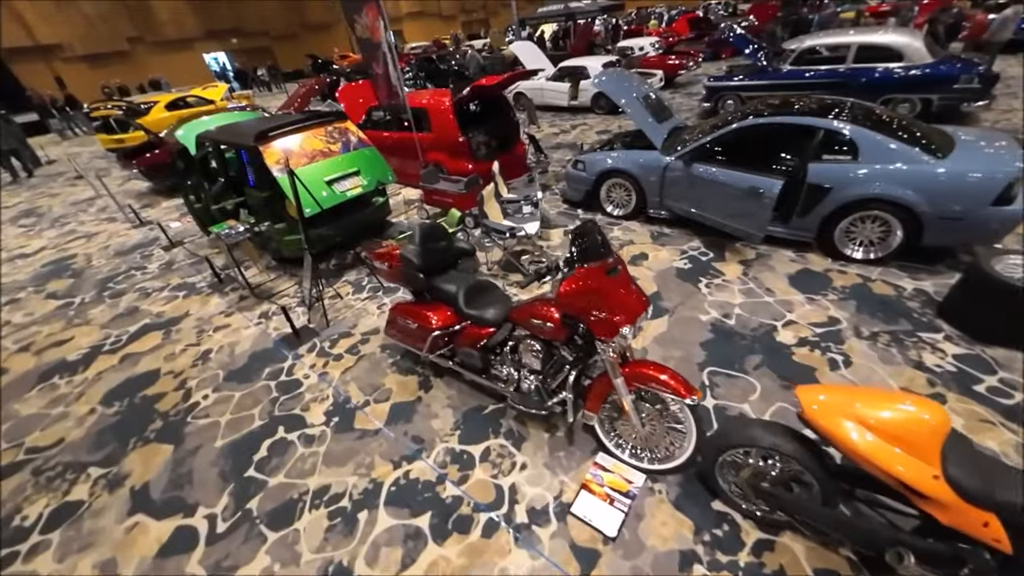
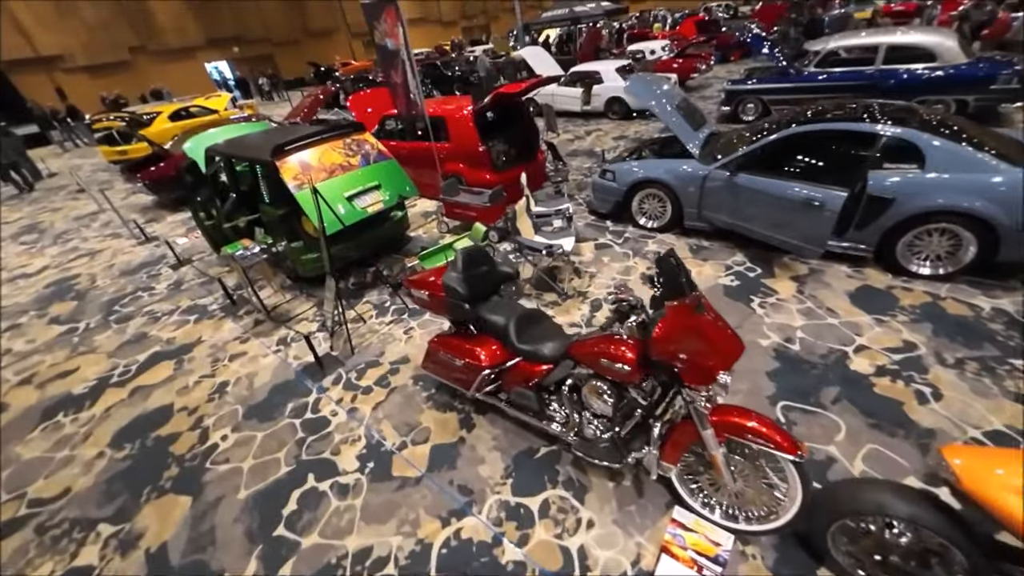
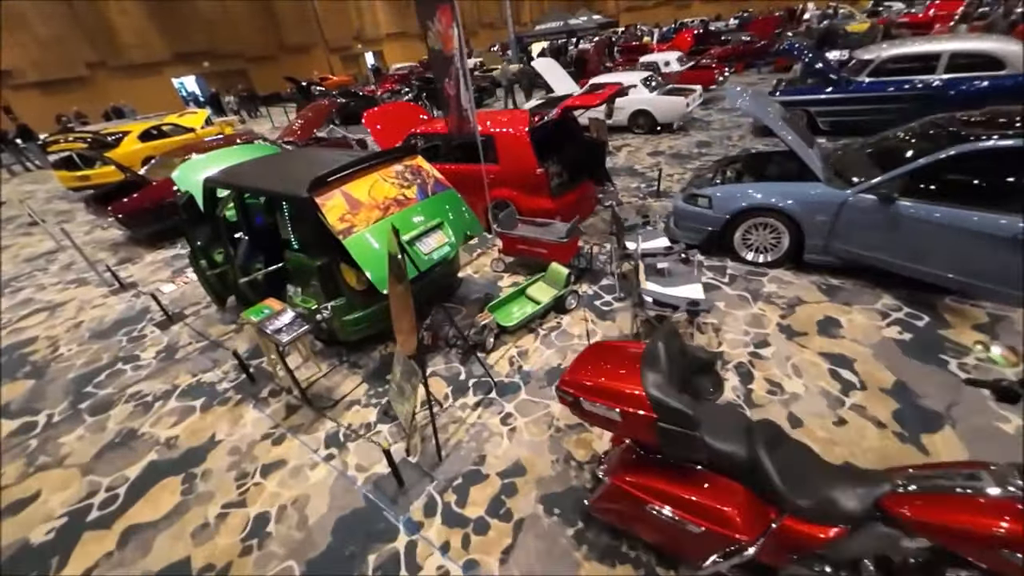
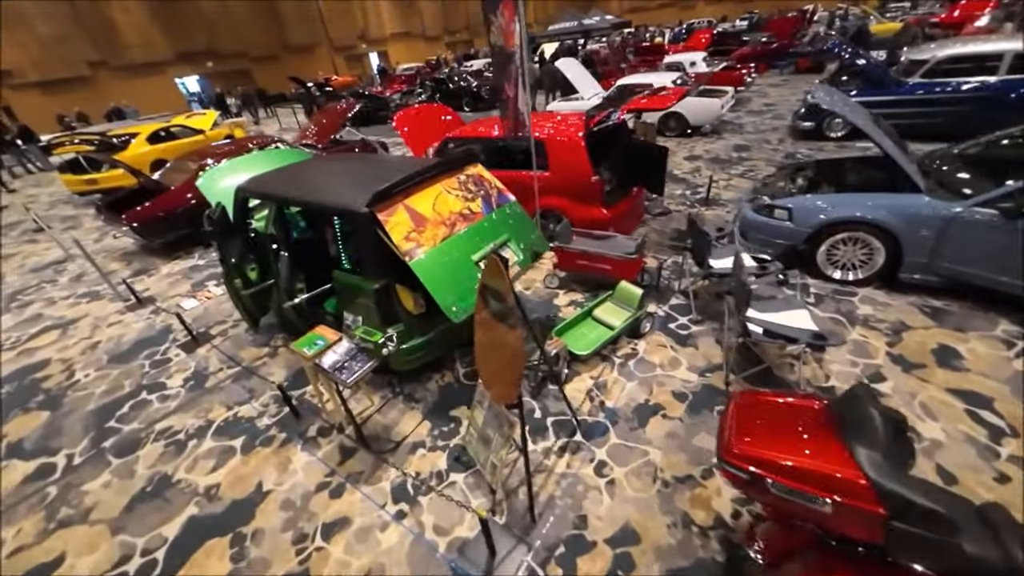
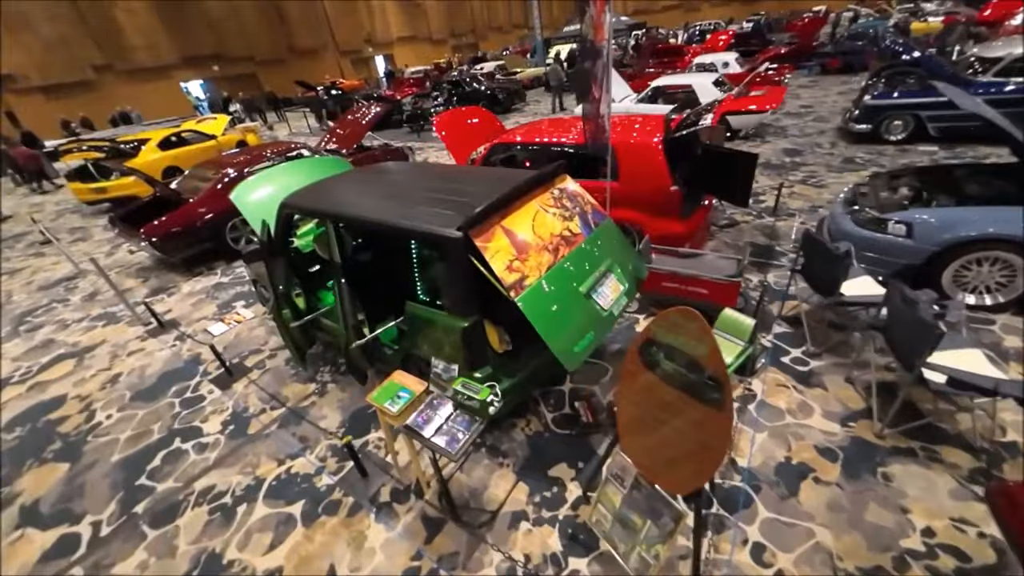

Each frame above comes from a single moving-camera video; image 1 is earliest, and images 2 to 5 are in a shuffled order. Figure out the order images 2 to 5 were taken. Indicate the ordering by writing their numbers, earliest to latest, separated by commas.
2, 3, 4, 5
